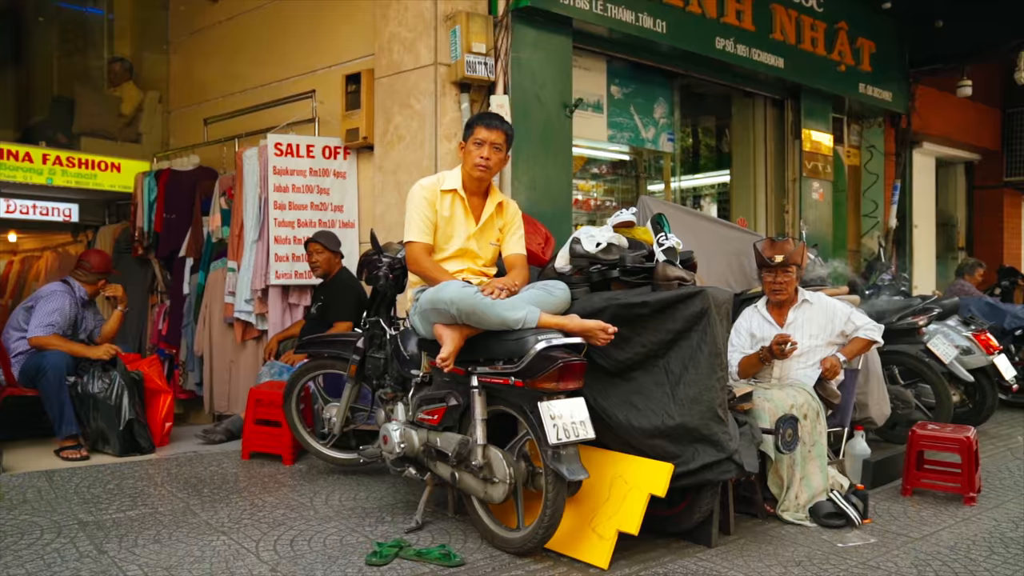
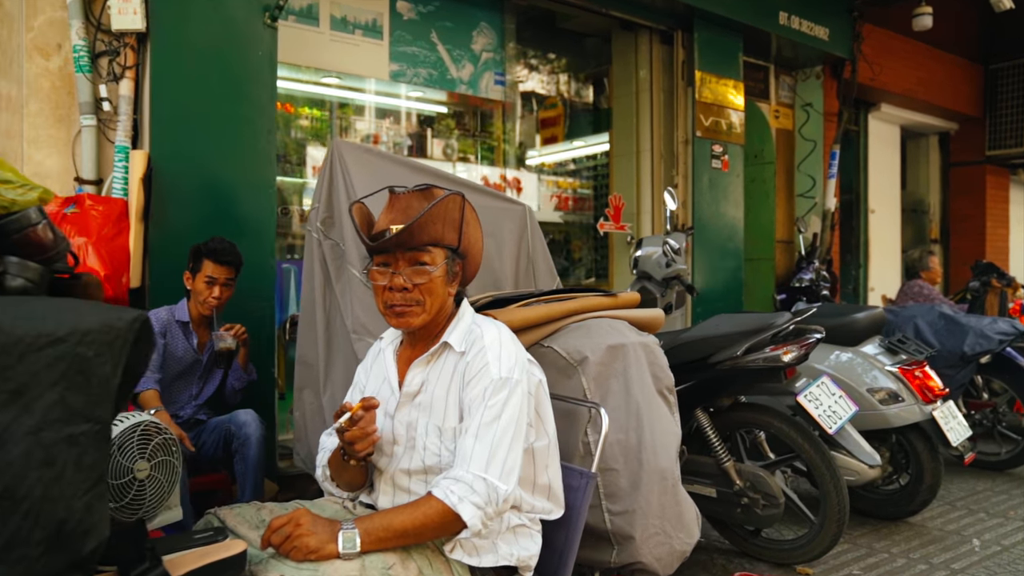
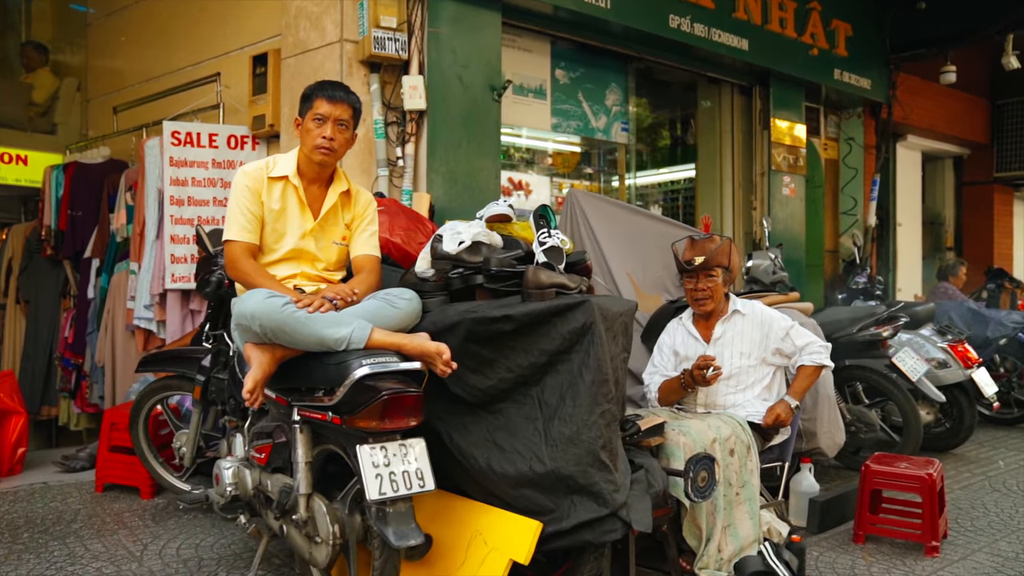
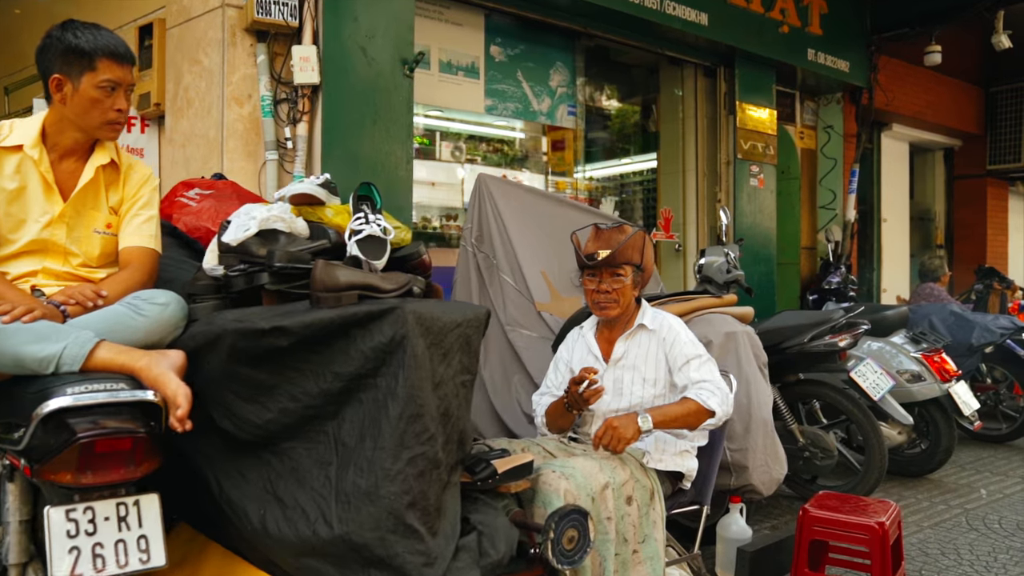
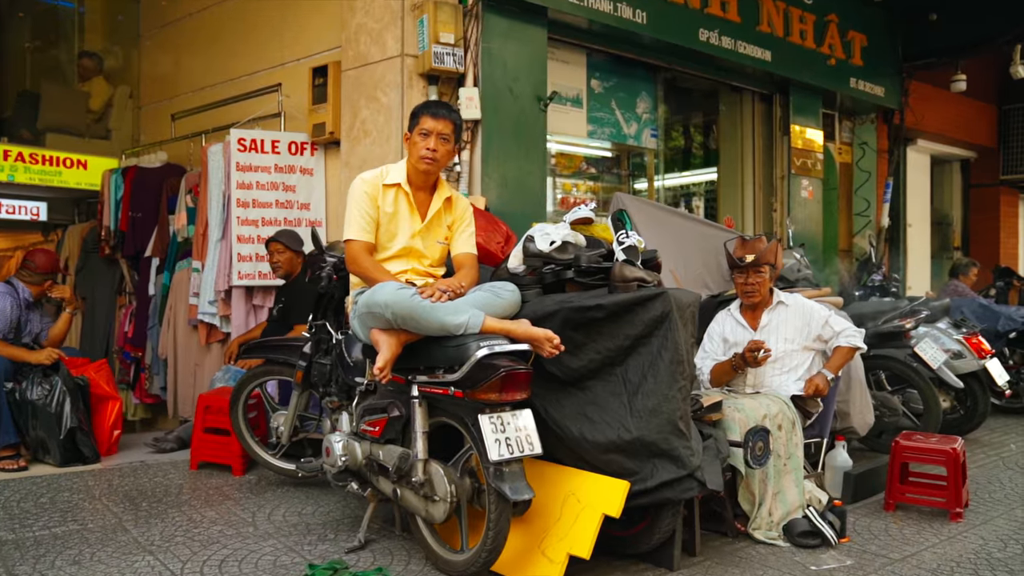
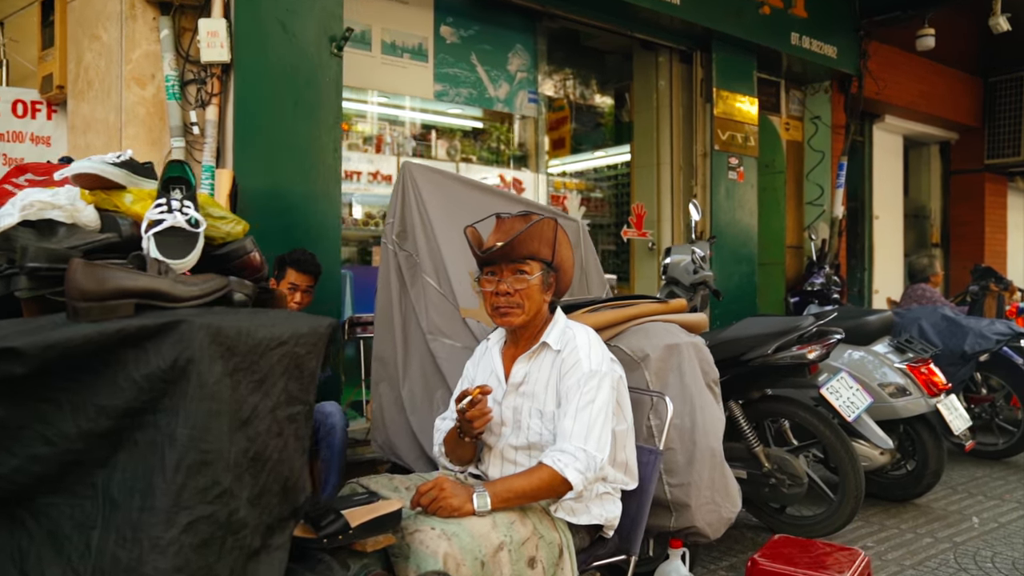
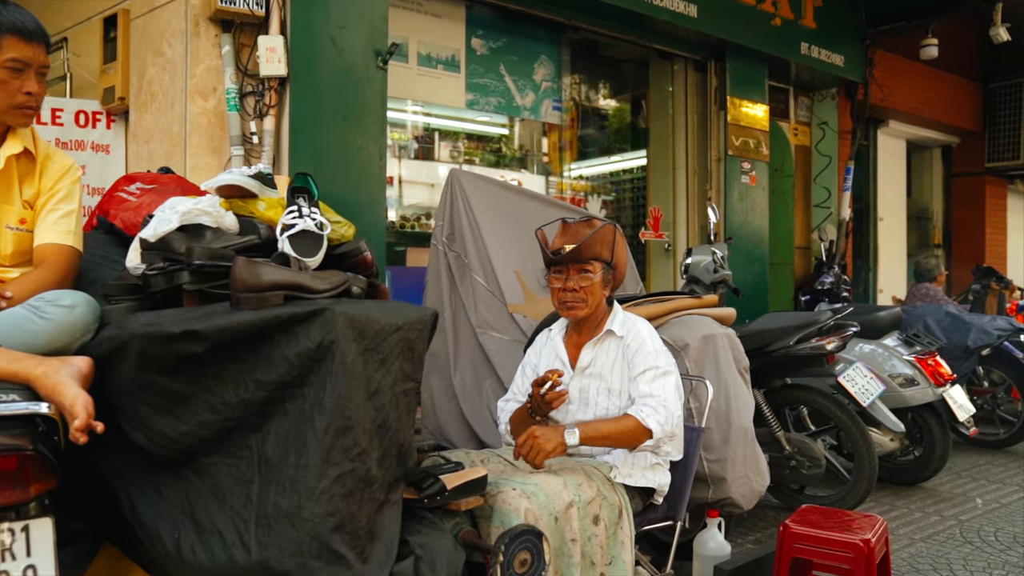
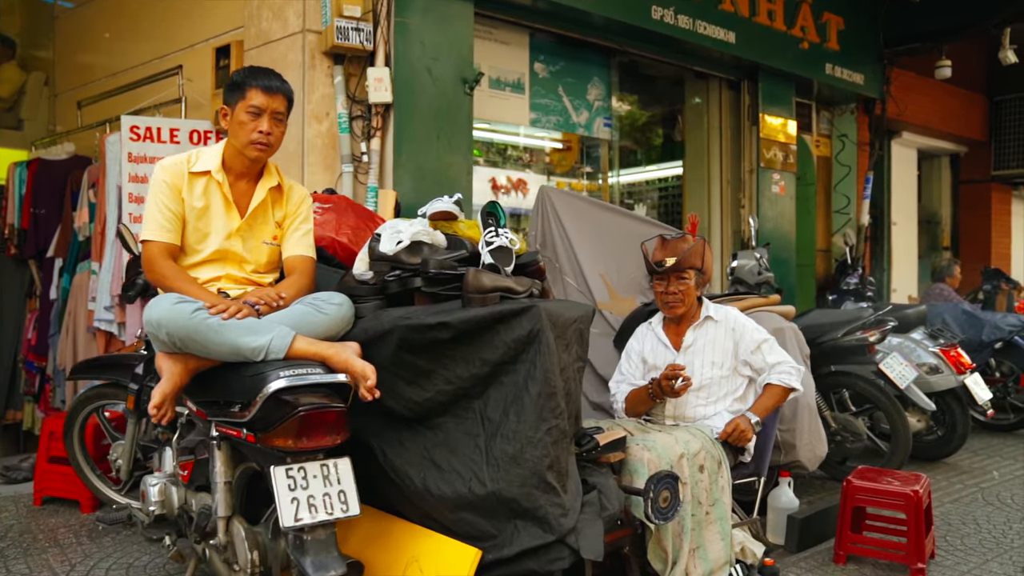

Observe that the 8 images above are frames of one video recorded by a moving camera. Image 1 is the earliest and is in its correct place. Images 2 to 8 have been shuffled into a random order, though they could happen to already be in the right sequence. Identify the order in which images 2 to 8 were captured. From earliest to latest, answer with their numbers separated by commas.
5, 3, 8, 4, 7, 6, 2
